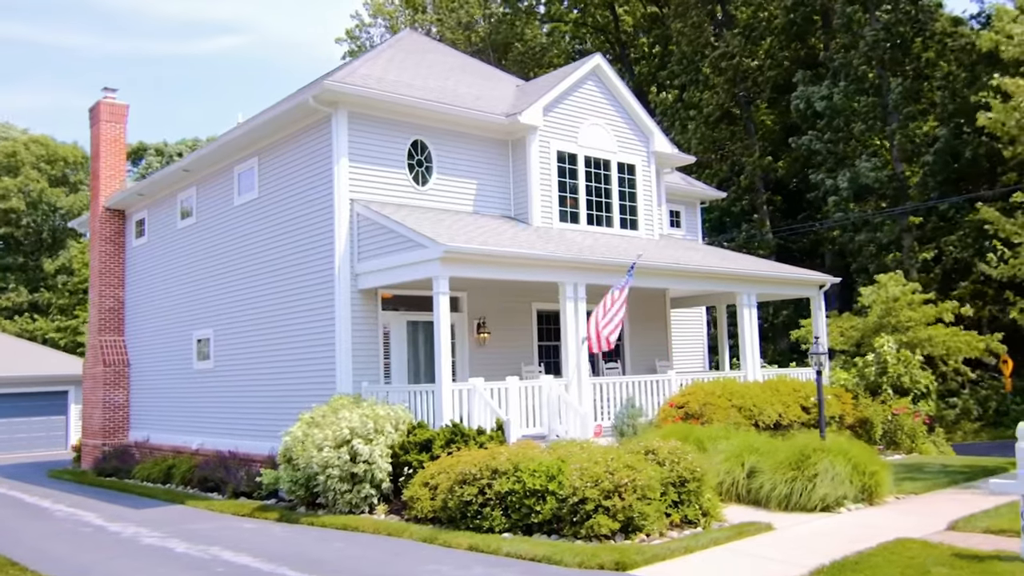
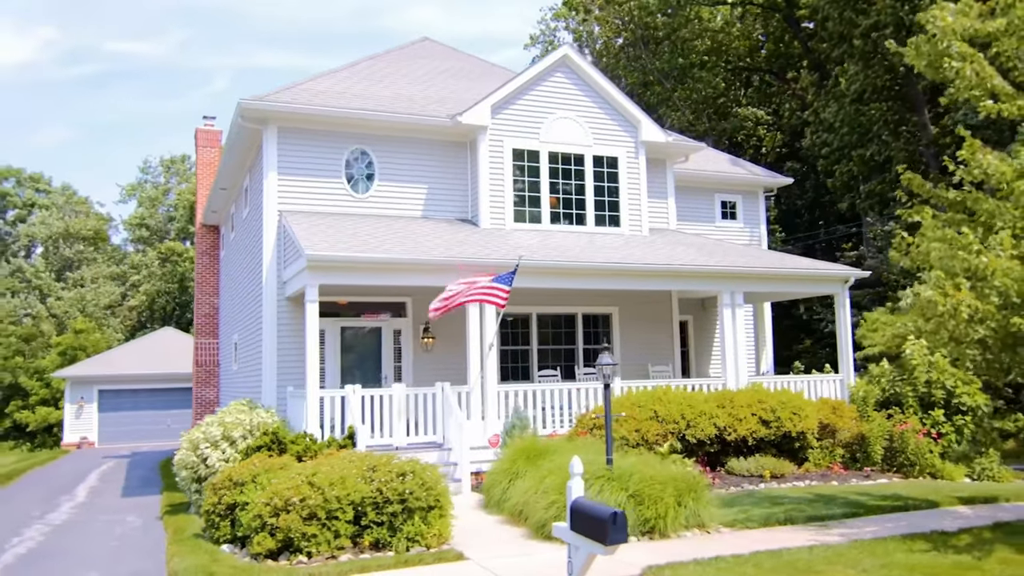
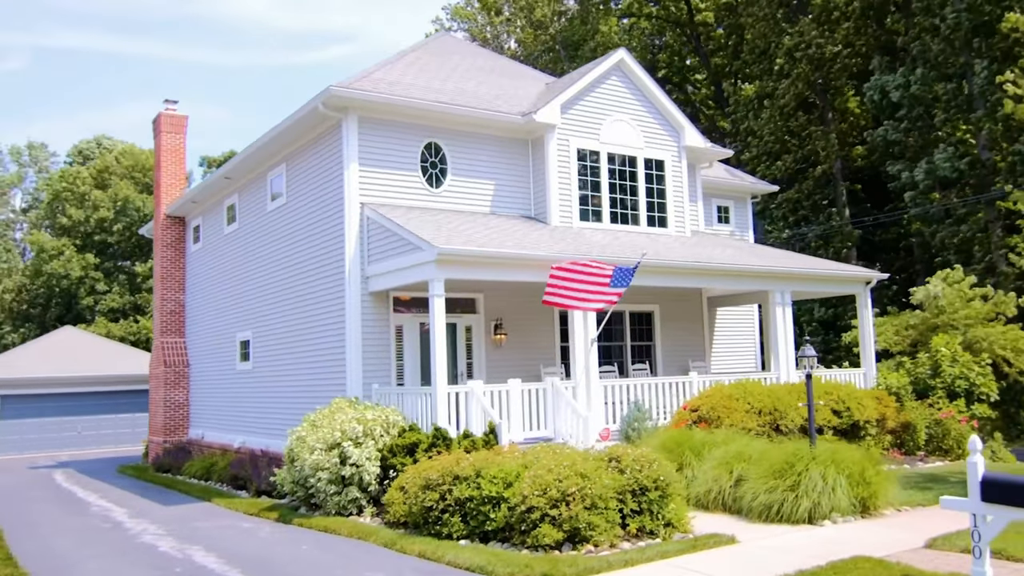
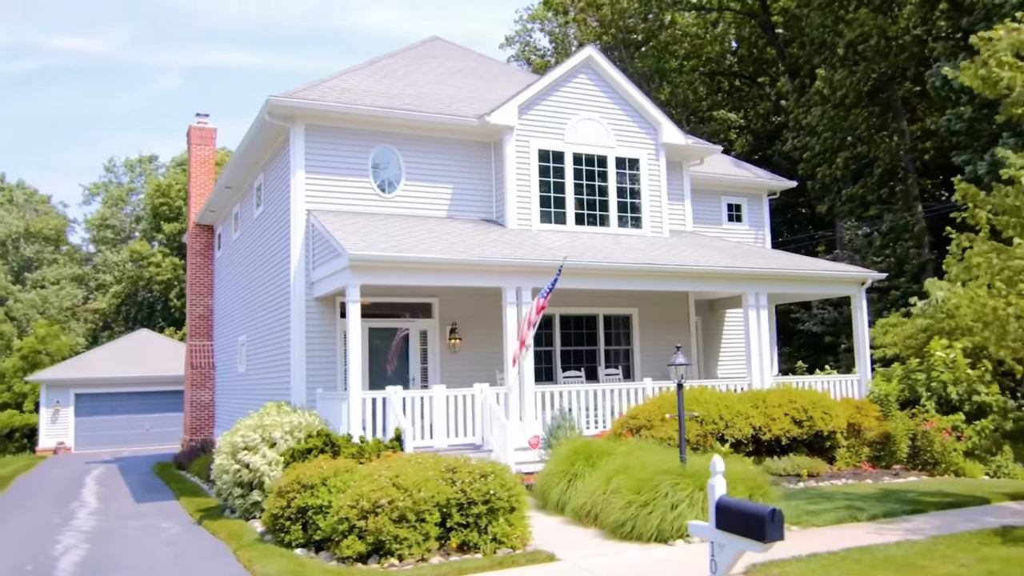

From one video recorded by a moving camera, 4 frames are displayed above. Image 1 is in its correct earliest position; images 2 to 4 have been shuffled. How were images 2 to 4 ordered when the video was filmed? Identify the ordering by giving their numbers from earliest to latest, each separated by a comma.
3, 4, 2
